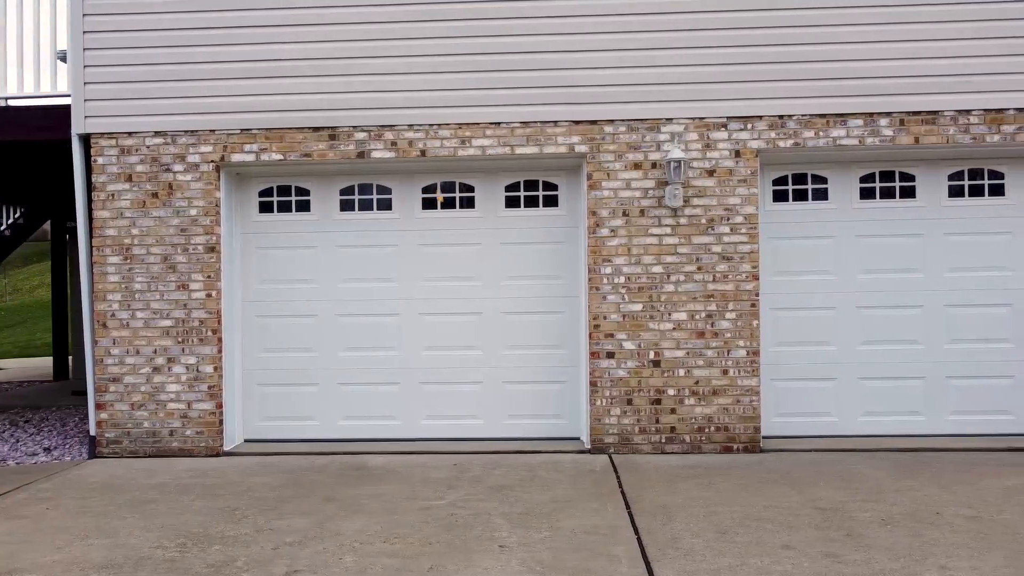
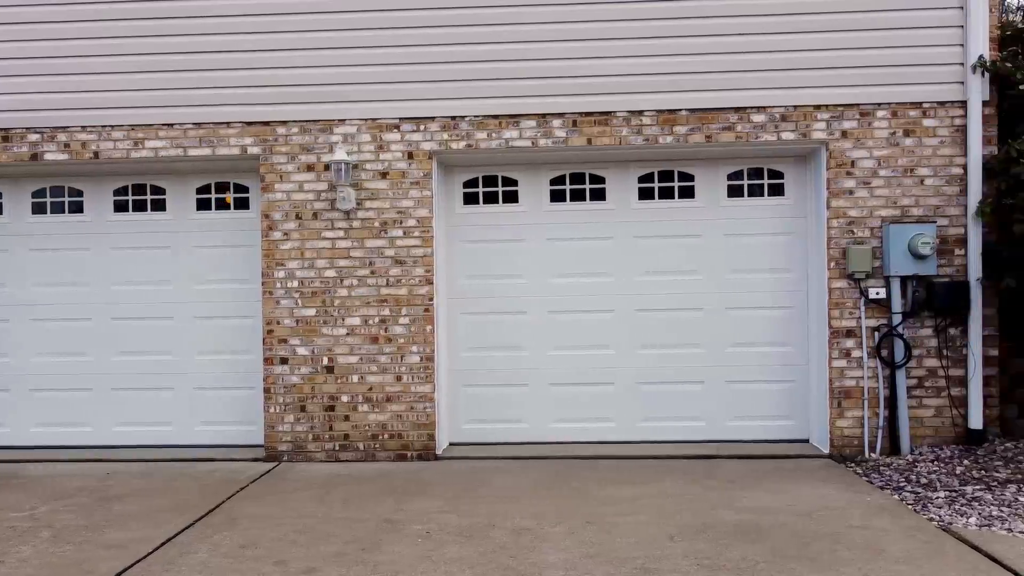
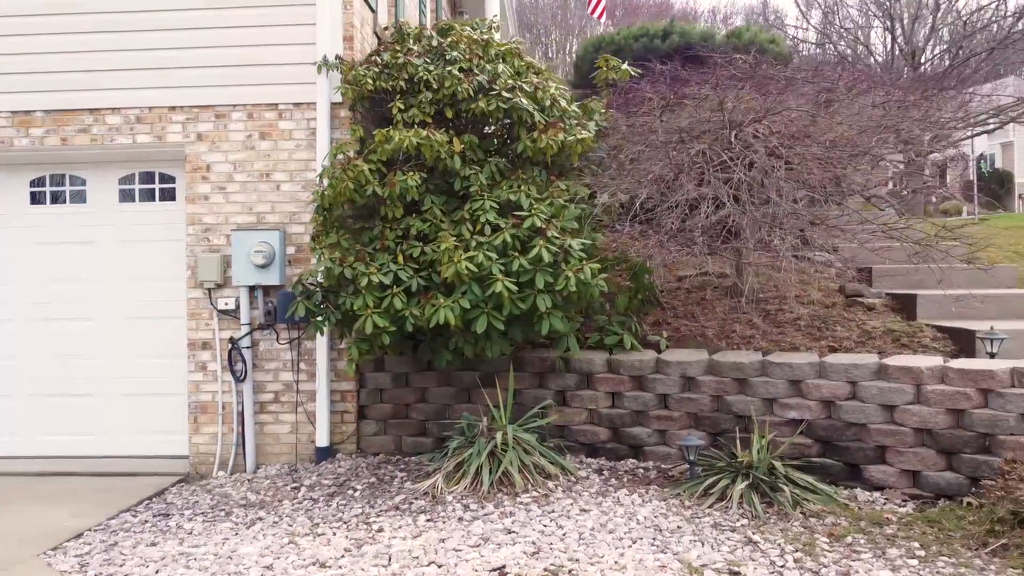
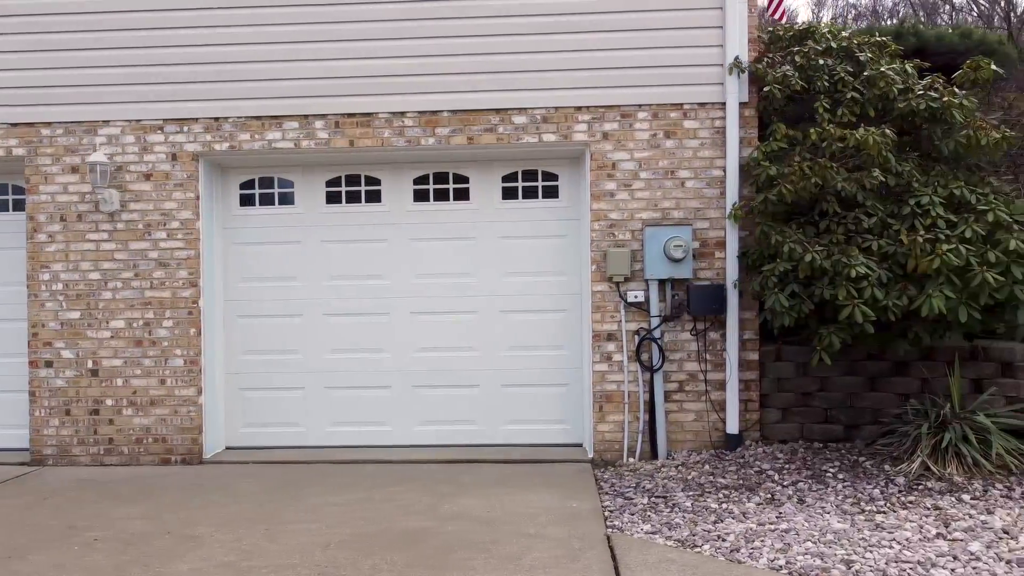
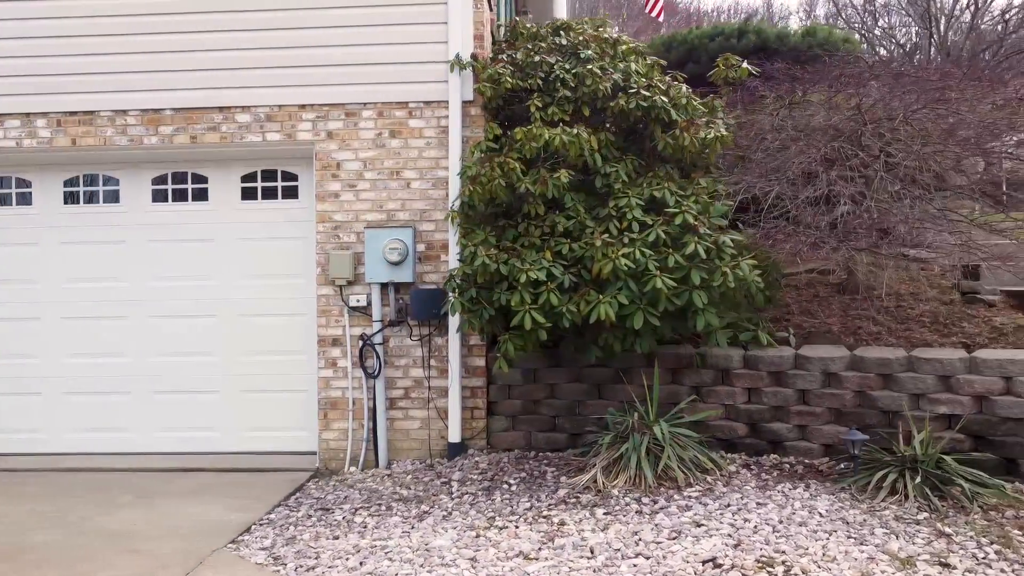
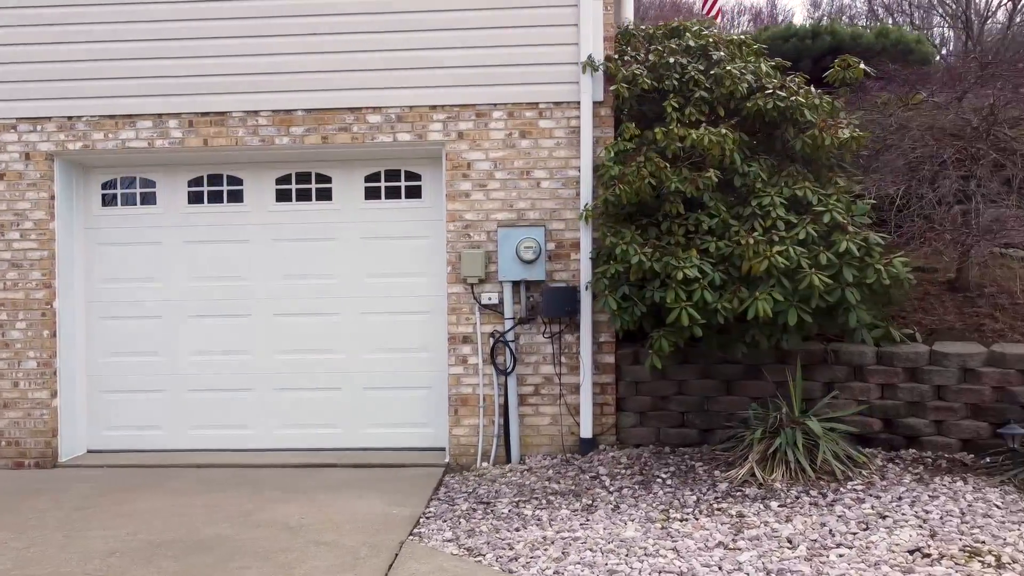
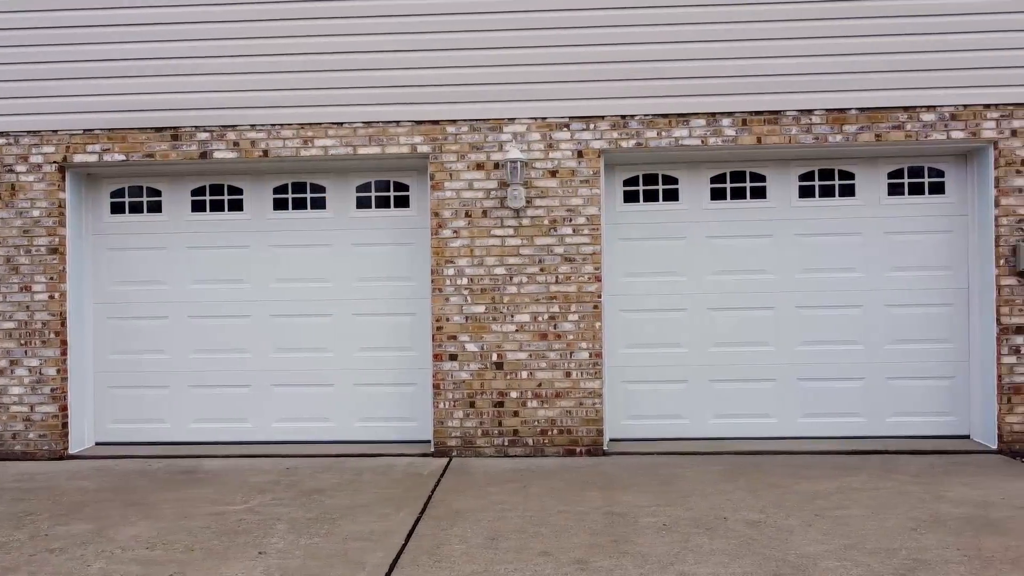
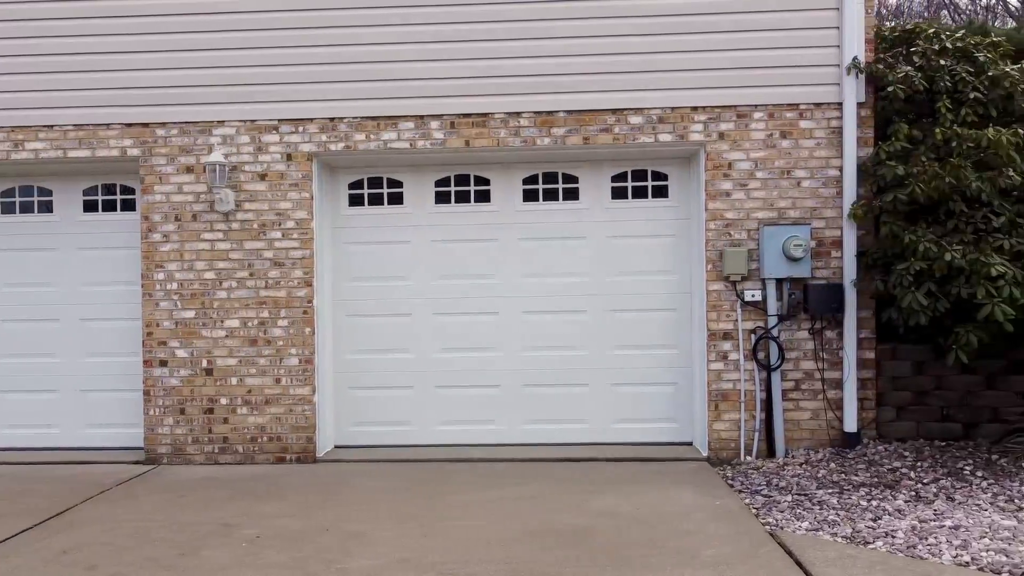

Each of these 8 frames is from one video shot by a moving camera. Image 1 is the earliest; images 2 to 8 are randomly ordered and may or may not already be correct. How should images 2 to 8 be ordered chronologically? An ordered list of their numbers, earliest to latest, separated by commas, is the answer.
7, 2, 8, 4, 6, 5, 3
